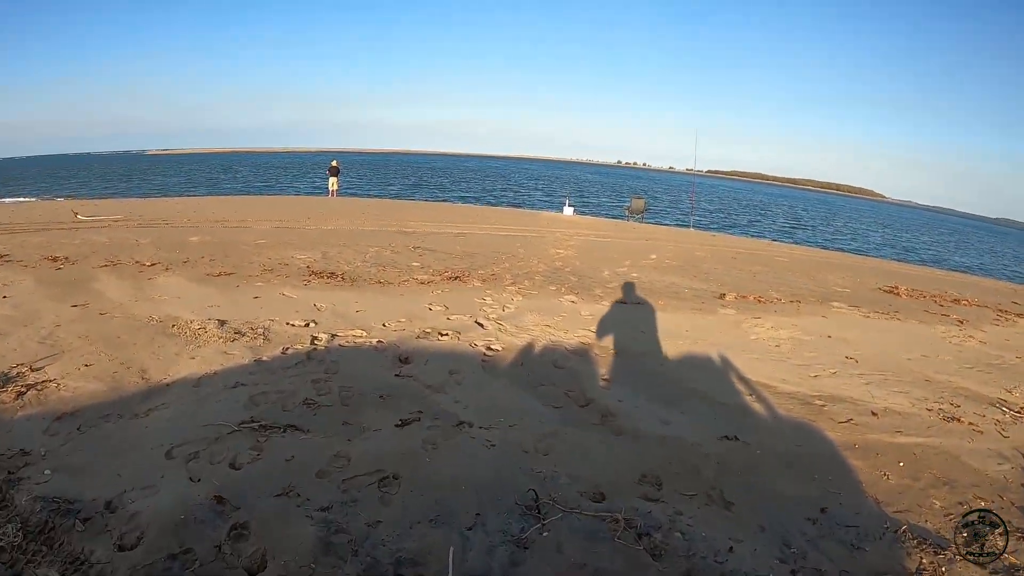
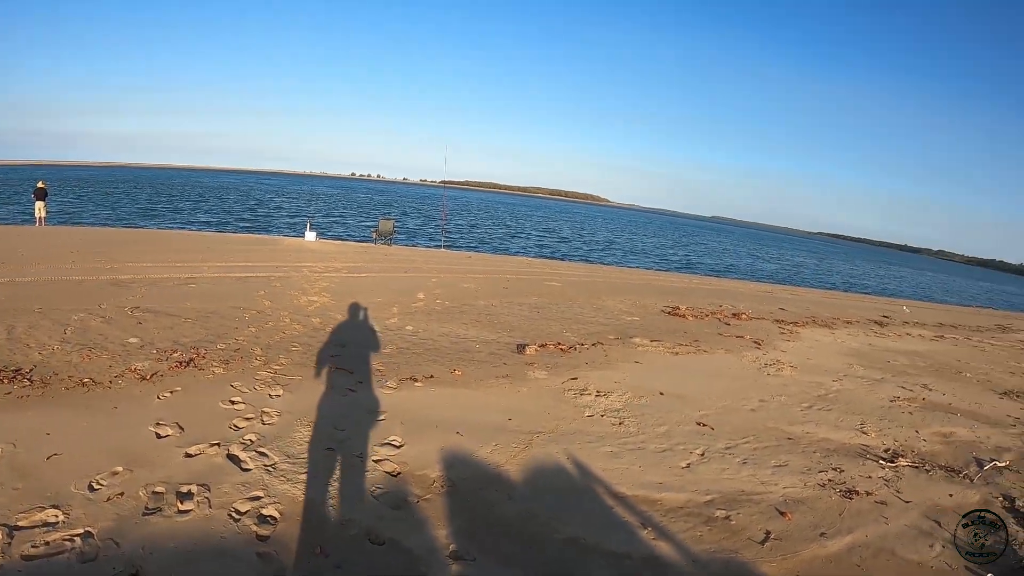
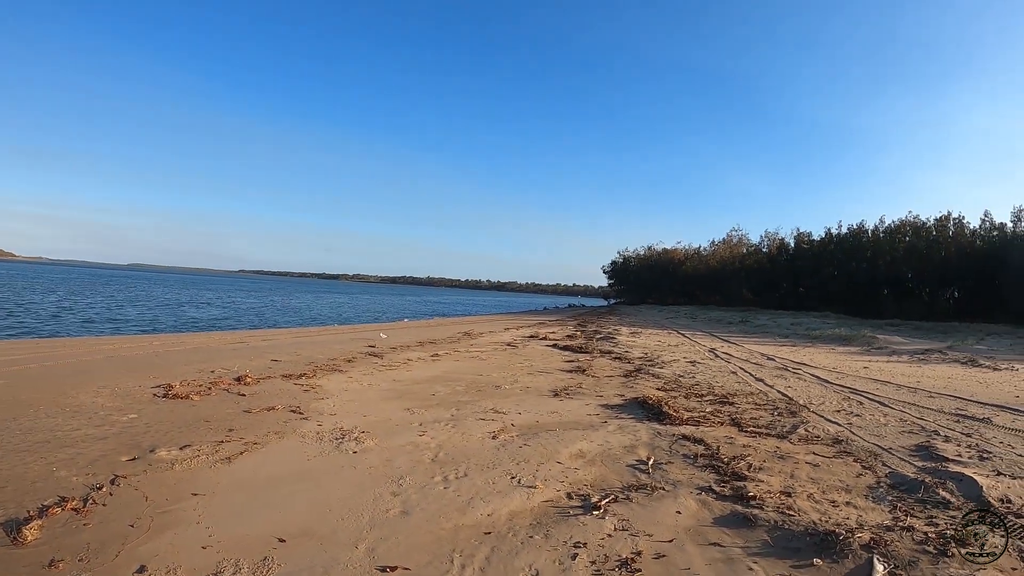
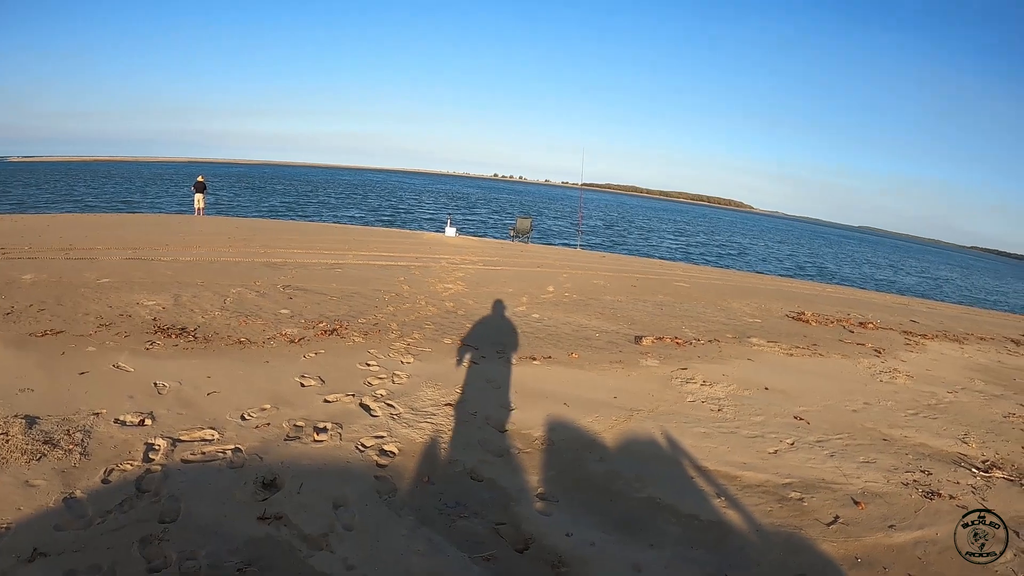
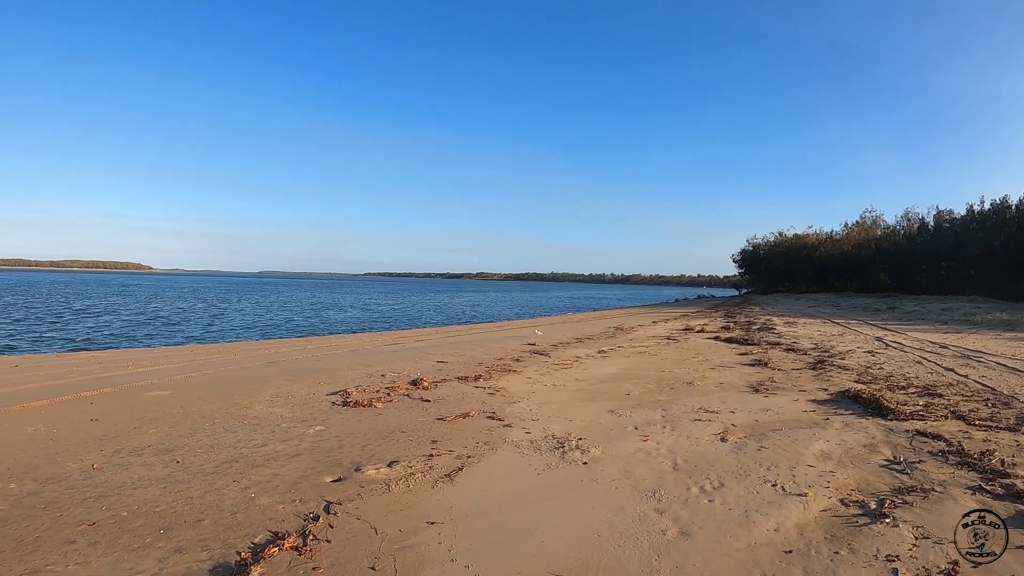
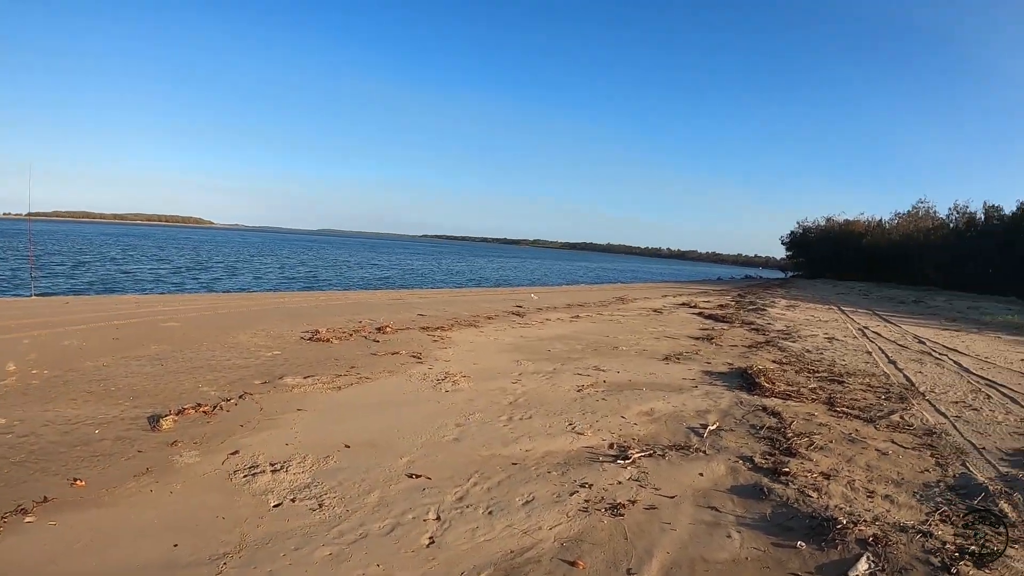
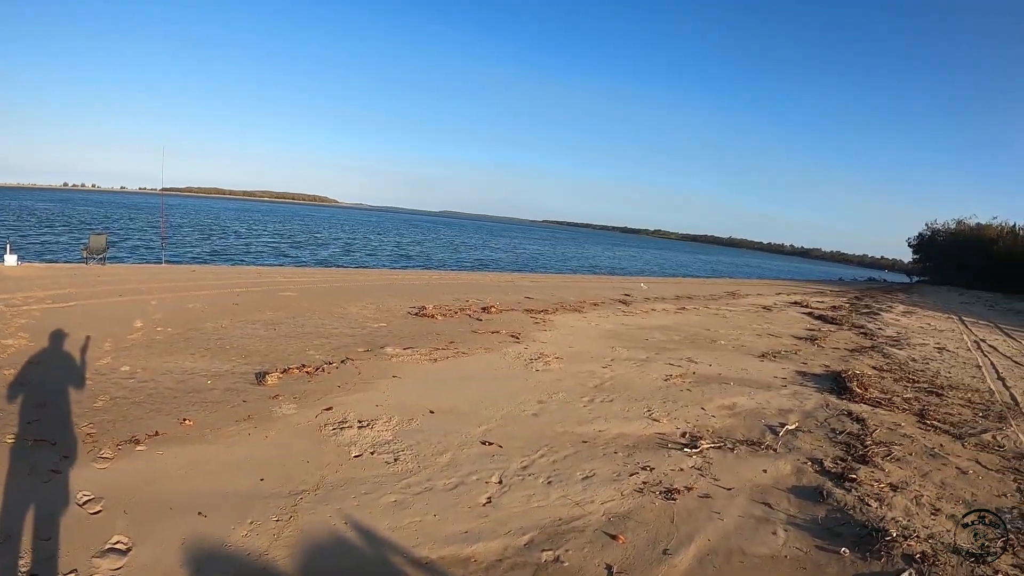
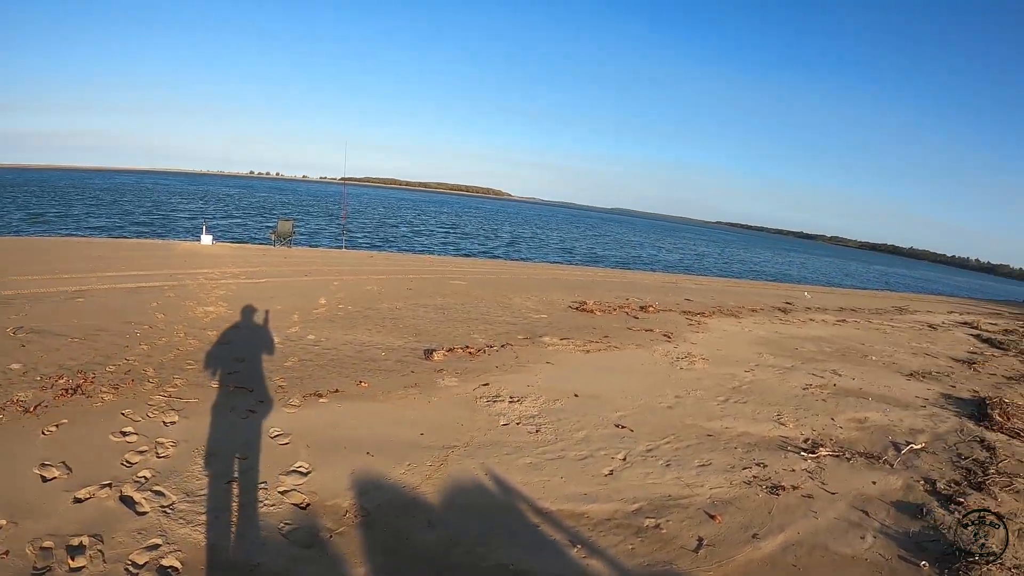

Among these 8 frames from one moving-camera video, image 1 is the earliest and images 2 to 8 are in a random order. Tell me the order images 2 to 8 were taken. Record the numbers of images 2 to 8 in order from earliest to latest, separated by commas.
4, 2, 8, 7, 6, 3, 5
